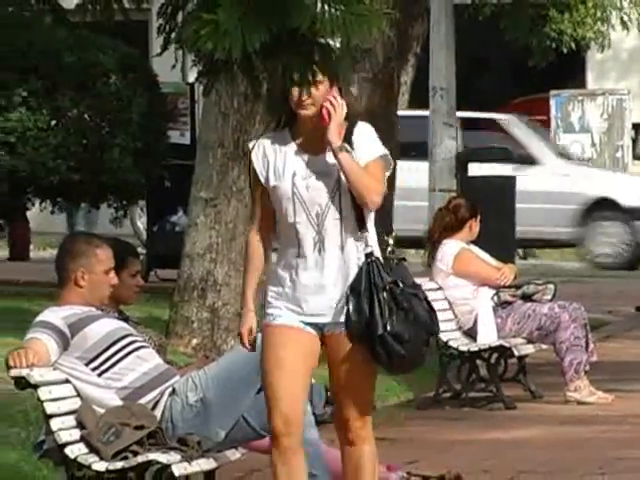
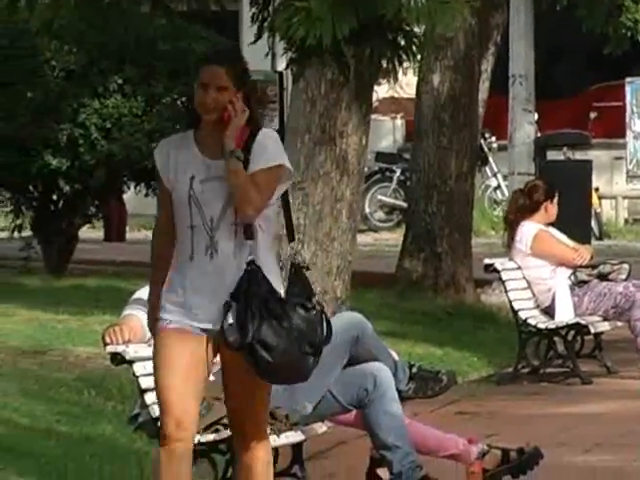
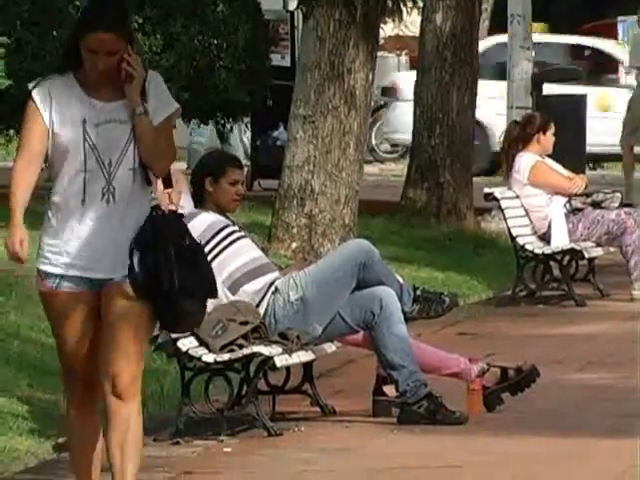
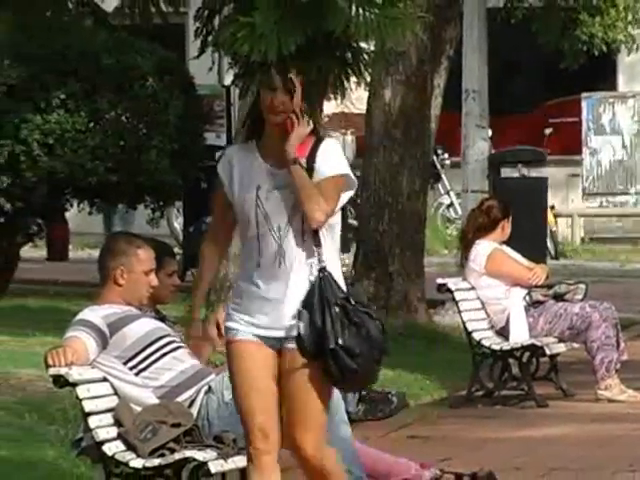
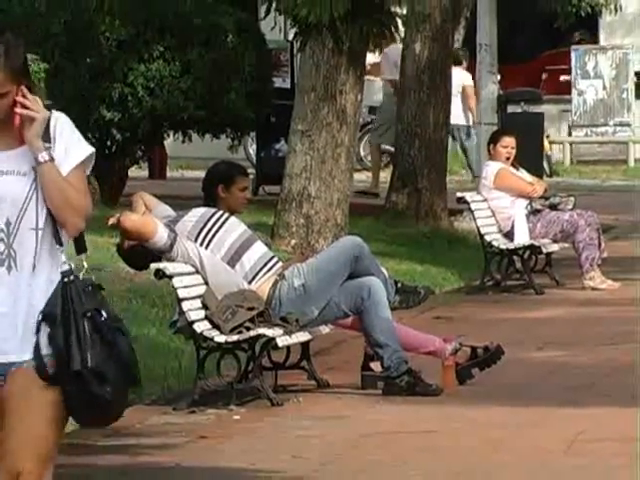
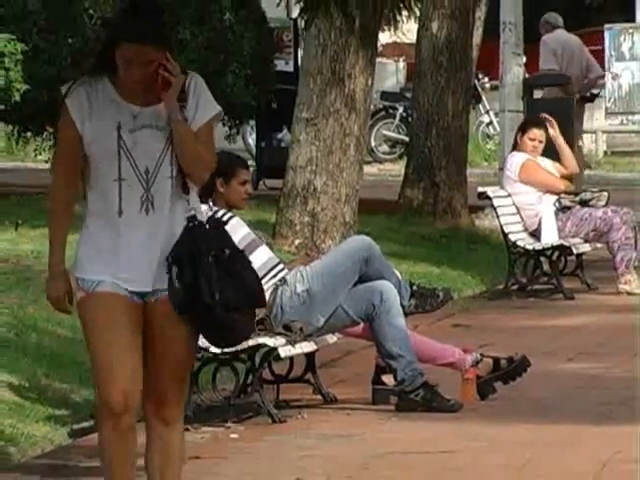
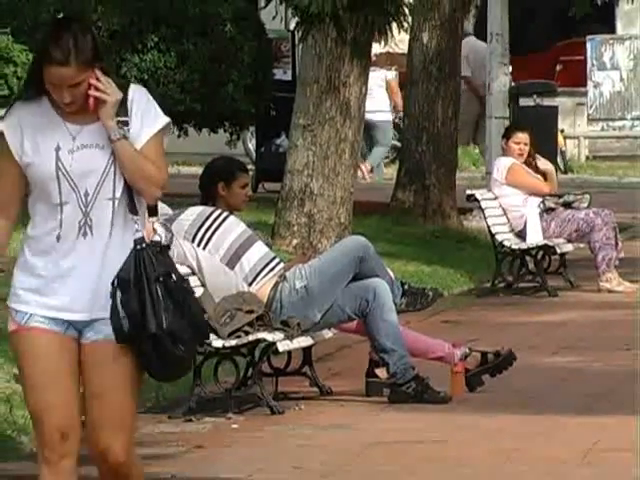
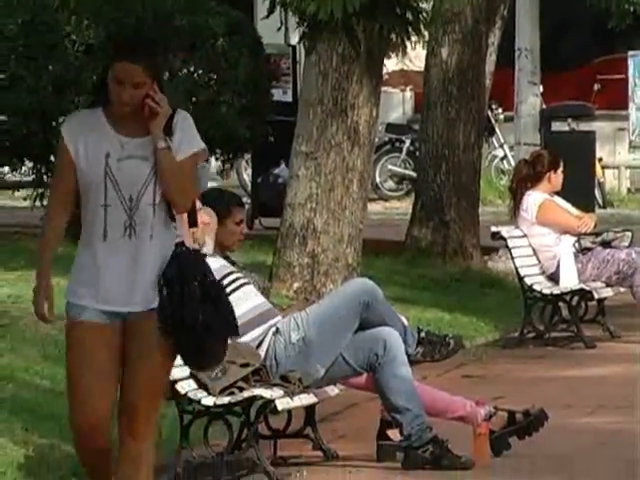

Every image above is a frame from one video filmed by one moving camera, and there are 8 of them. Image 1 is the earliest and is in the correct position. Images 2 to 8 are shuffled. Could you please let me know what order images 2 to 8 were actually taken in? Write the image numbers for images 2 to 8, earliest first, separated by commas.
4, 2, 8, 3, 6, 7, 5
